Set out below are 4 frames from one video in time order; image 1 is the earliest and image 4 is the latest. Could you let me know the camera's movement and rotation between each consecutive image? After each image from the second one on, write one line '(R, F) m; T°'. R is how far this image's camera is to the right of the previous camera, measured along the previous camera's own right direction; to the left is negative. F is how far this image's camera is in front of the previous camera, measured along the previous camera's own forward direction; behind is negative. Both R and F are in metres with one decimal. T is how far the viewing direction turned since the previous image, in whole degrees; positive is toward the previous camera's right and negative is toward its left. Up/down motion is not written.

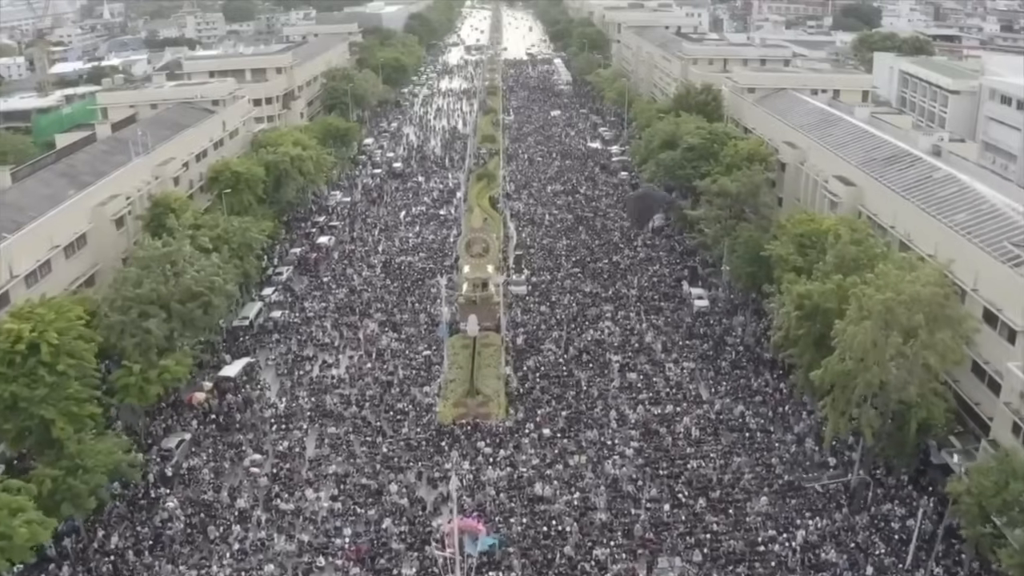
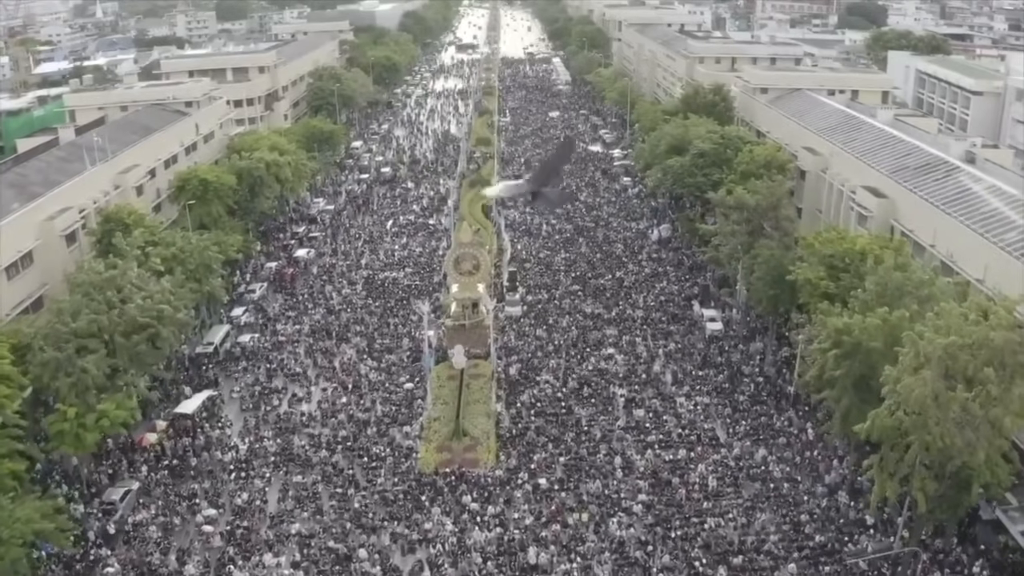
(+0.3, +4.2) m; 0°
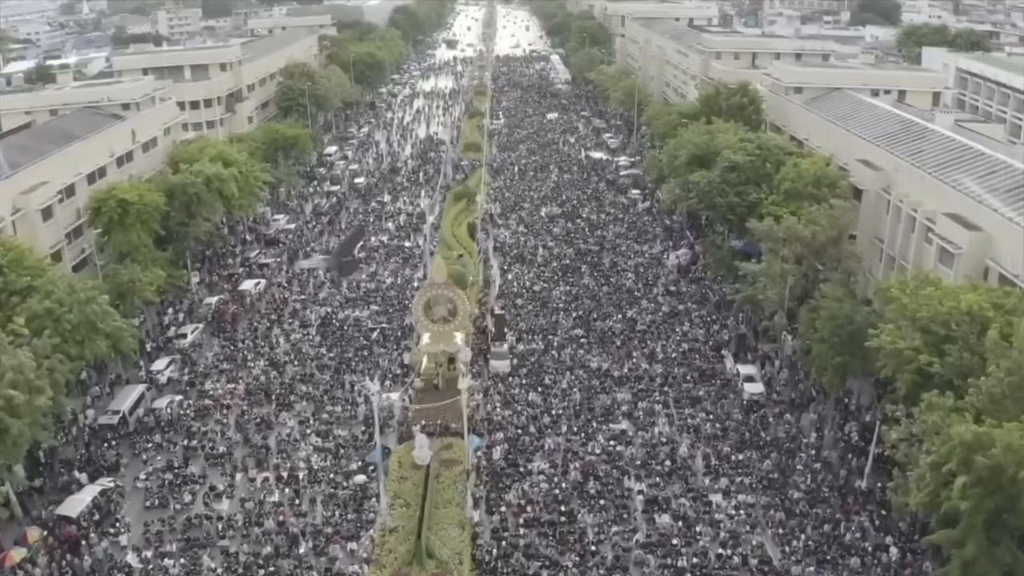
(+0.5, +8.1) m; 0°
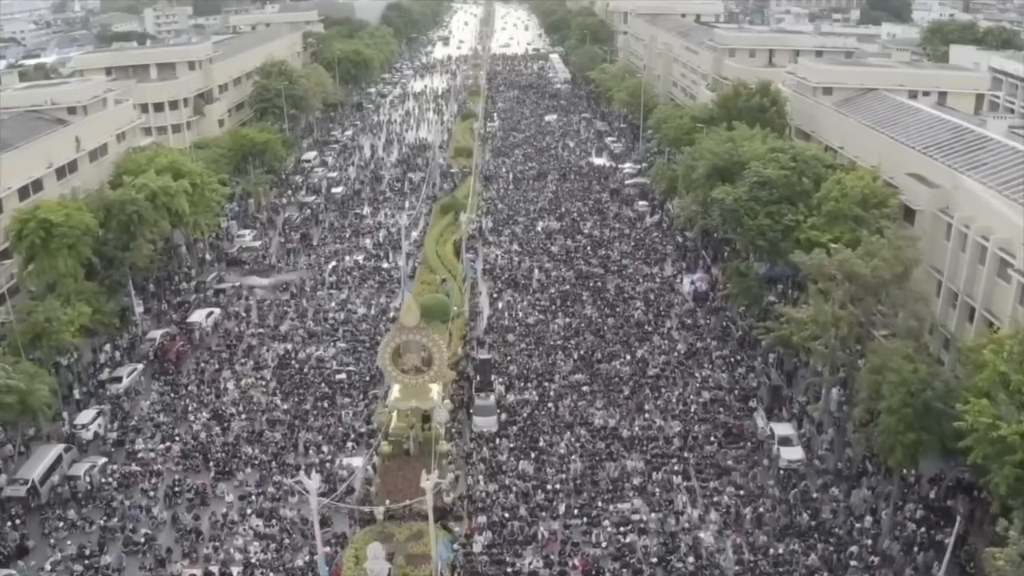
(+0.4, +5.3) m; 0°
